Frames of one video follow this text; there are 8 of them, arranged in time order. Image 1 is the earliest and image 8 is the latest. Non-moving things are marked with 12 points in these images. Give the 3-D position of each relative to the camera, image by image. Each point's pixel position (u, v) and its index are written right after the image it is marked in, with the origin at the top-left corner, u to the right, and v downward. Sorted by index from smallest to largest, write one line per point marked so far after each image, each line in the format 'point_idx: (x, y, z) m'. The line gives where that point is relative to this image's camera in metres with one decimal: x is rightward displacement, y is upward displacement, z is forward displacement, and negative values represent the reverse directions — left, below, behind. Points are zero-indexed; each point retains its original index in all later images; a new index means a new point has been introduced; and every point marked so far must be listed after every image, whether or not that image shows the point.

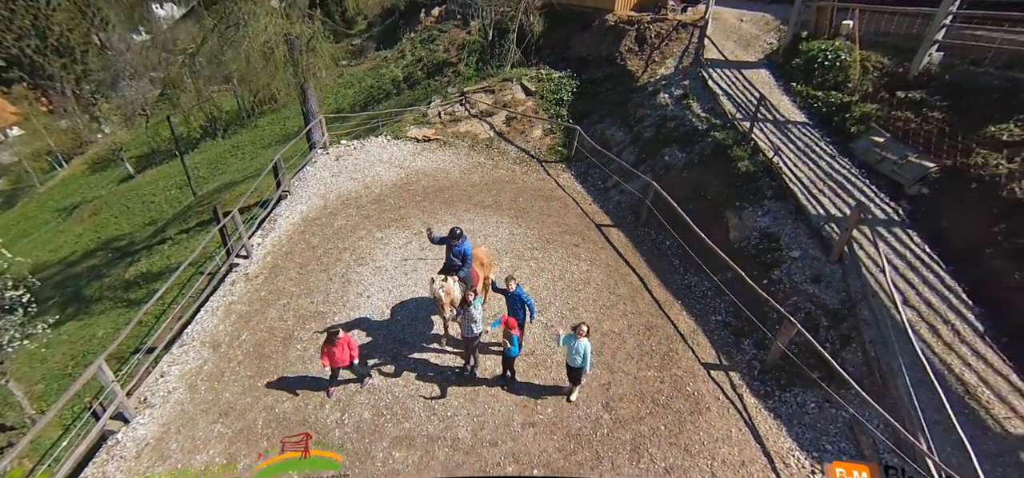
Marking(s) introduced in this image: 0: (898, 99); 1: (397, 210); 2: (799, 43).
0: (+7.8, +2.8, +8.7) m
1: (-2.6, +0.6, +9.6) m
2: (+7.6, +5.3, +11.4) m
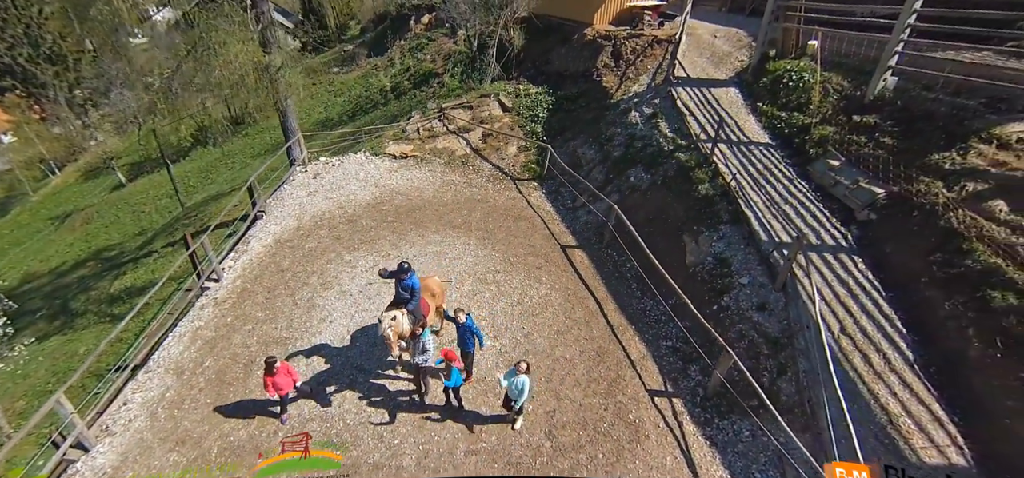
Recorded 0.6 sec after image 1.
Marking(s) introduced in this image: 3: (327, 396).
0: (+7.1, +2.4, +8.9) m
1: (-3.3, +0.2, +9.8) m
2: (+6.9, +4.8, +11.6) m
3: (-2.6, -2.2, +6.1) m
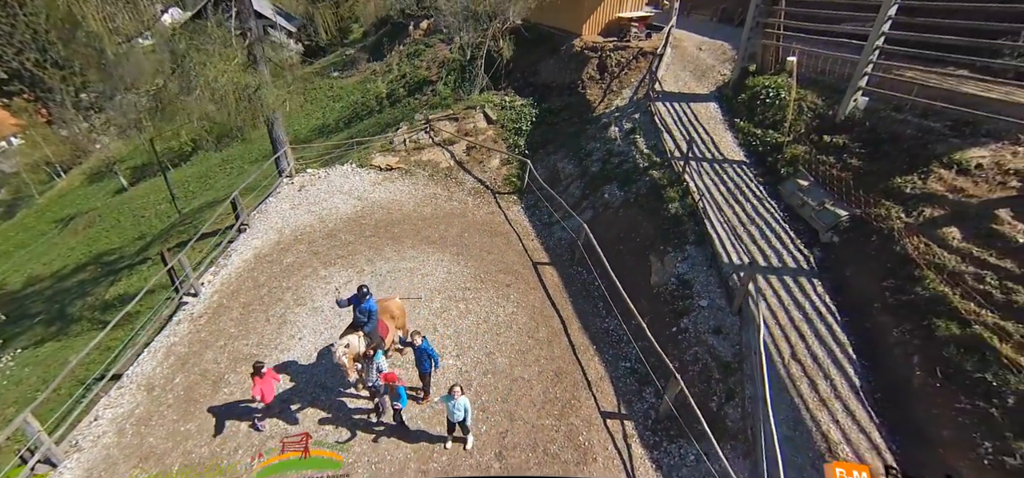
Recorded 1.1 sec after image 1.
0: (+6.5, +2.0, +9.0) m
1: (-3.9, -0.2, +10.0) m
2: (+6.3, +4.4, +11.7) m
3: (-3.2, -2.5, +6.3) m
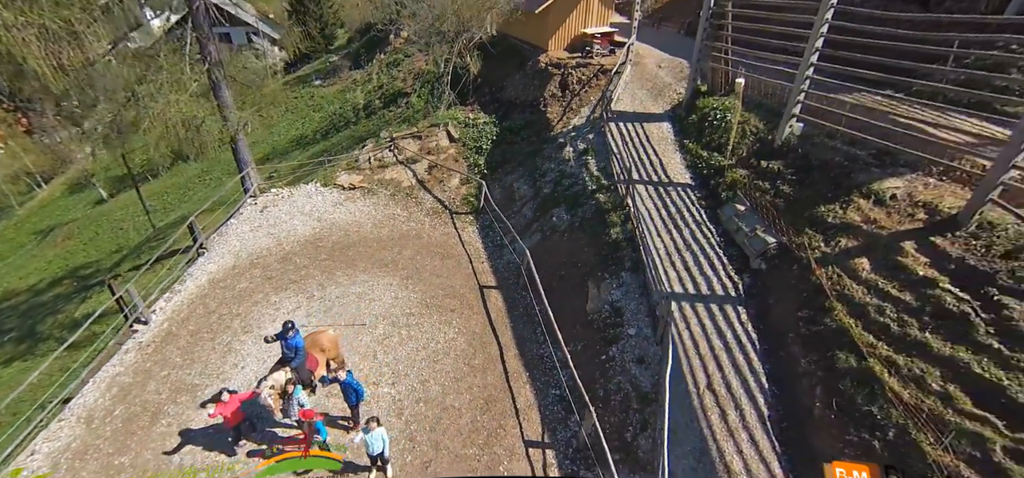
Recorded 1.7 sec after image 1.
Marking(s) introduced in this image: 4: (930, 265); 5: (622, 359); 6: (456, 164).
0: (+5.4, +1.5, +9.3) m
1: (-5.0, -0.7, +10.2) m
2: (+5.1, +4.0, +11.9) m
3: (-4.3, -3.1, +6.5) m
4: (+6.2, -0.4, +6.4) m
5: (+1.8, -2.0, +7.1) m
6: (-1.8, +2.3, +13.5) m
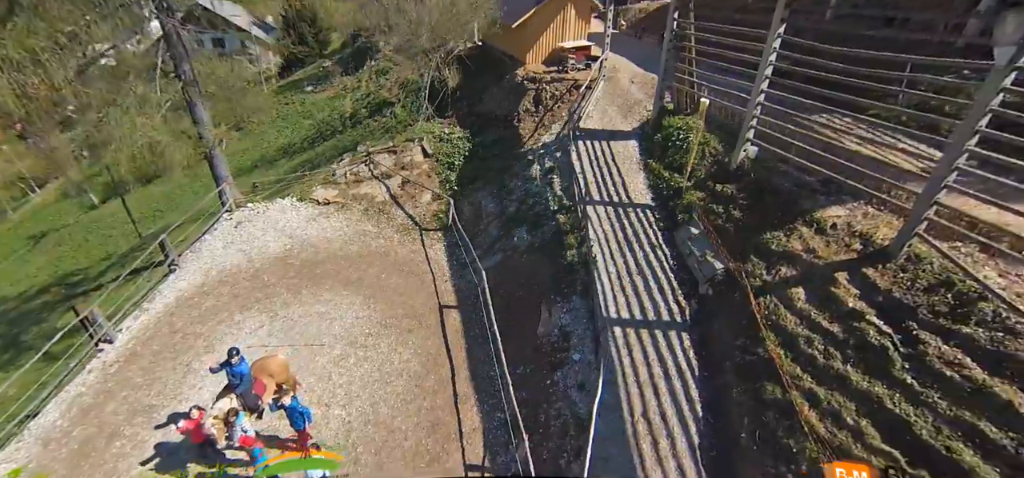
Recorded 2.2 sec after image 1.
0: (+4.5, +1.0, +9.4) m
1: (-5.9, -1.2, +10.4) m
2: (+4.3, +3.5, +12.1) m
3: (-5.3, -3.6, +6.7) m
4: (+5.3, -0.9, +6.5) m
5: (+0.9, -2.4, +7.3) m
6: (-2.6, +1.9, +13.7) m
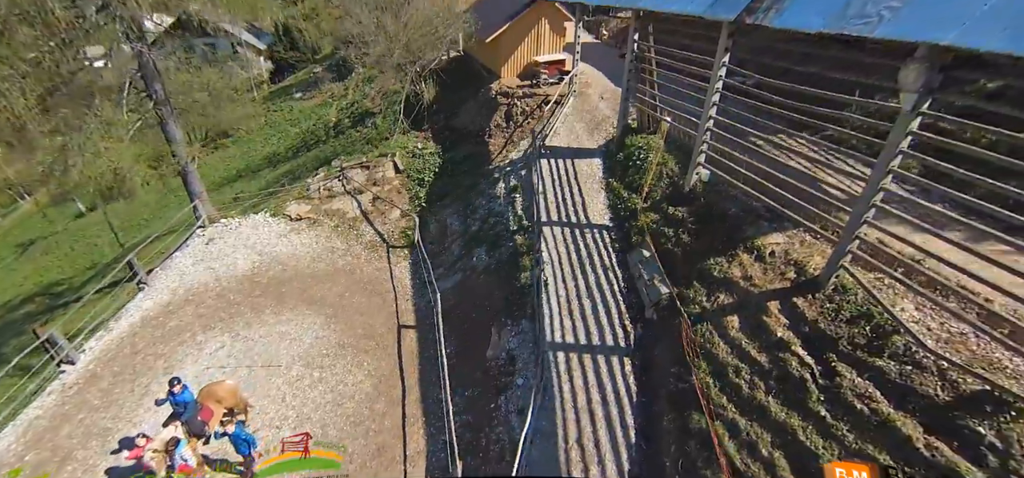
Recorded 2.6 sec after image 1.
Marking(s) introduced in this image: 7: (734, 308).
0: (+3.5, +0.6, +9.6) m
1: (-6.9, -1.7, +10.6) m
2: (+3.3, +3.0, +12.3) m
3: (-6.2, -4.1, +6.9) m
4: (+4.3, -1.4, +6.7) m
5: (-0.1, -2.9, +7.5) m
6: (-3.6, +1.4, +13.9) m
7: (+3.8, -1.2, +7.3) m
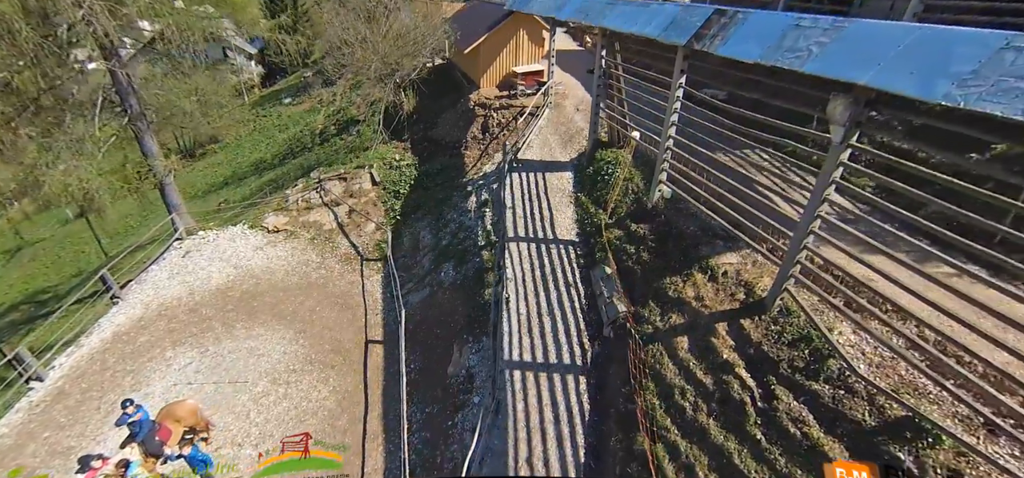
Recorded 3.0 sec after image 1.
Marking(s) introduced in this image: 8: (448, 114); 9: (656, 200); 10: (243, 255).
0: (+2.7, +0.2, +9.7) m
1: (-7.7, -2.1, +10.7) m
2: (+2.5, +2.6, +12.4) m
3: (-7.0, -4.4, +7.0) m
4: (+3.5, -1.7, +6.9) m
5: (-0.9, -3.3, +7.6) m
6: (-4.4, +1.0, +14.0) m
7: (+3.0, -1.5, +7.5) m
8: (-2.5, +4.8, +16.8) m
9: (+3.3, +0.9, +9.8) m
10: (-8.1, -0.5, +13.1) m
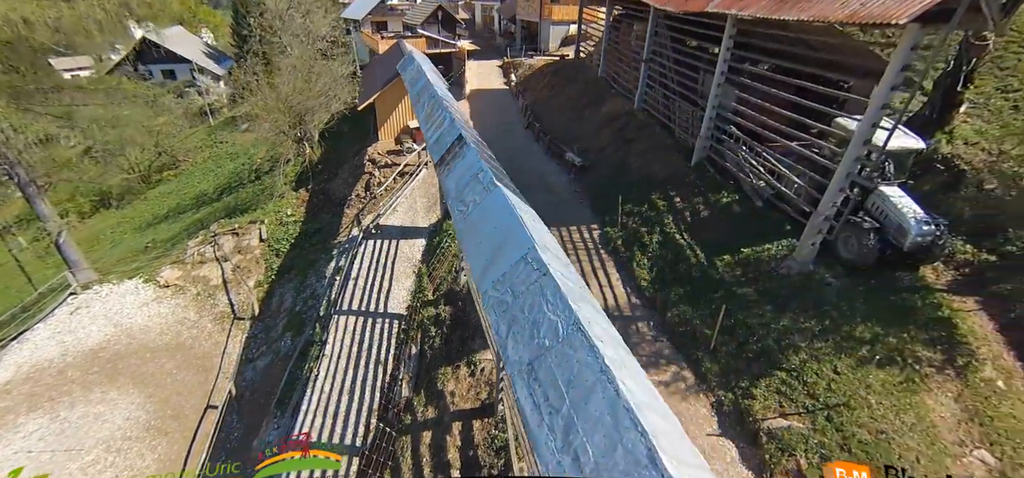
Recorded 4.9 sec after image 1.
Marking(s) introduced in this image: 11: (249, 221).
0: (-1.7, -1.8, +10.5) m
1: (-12.1, -4.0, +11.6) m
2: (-1.9, +0.7, +13.2) m
3: (-11.5, -6.4, +8.0) m
4: (-0.9, -3.7, +7.6) m
5: (-5.3, -5.3, +8.5) m
6: (-8.7, -0.9, +14.9) m
7: (-1.5, -3.5, +8.2) m
8: (-6.7, +2.9, +17.6) m
9: (-1.1, -1.1, +10.6) m
10: (-12.5, -2.4, +14.0) m
11: (-9.8, +0.7, +16.2) m
